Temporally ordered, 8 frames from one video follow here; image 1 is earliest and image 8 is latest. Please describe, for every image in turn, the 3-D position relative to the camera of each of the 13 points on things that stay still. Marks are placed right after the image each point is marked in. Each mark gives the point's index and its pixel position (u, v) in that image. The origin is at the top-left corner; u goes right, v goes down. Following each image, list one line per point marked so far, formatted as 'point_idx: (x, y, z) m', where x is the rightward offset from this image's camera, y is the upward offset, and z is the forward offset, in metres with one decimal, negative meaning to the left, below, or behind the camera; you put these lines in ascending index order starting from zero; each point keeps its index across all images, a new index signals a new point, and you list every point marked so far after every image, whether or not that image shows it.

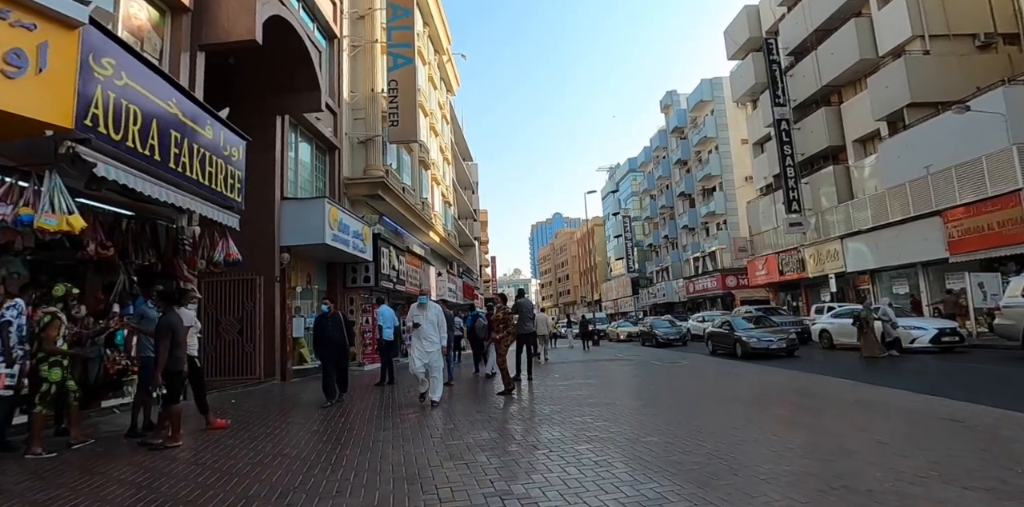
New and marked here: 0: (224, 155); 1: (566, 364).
0: (-5.1, +1.7, +9.3) m
1: (+1.7, -3.5, +16.7) m
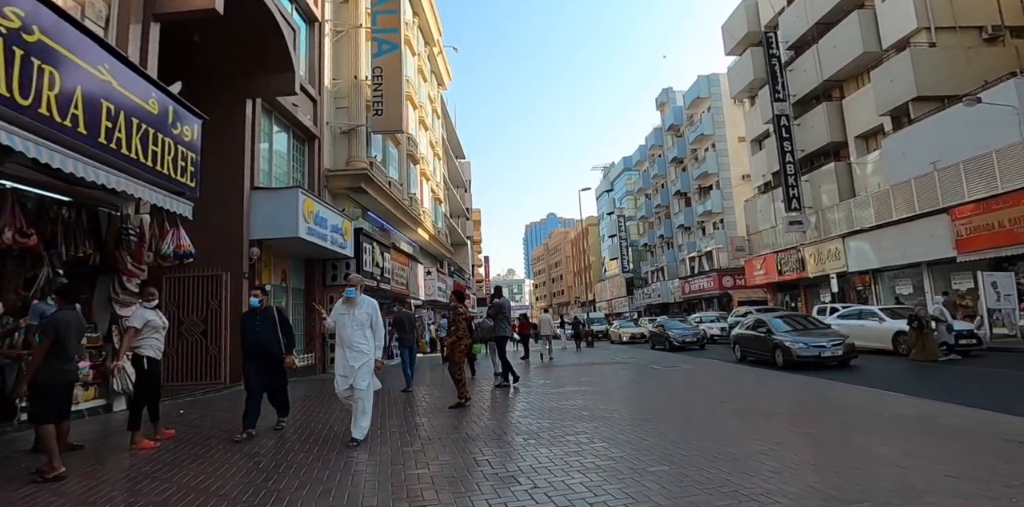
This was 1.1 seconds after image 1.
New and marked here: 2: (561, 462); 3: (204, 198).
0: (-5.3, +1.9, +8.3) m
1: (+1.4, -3.4, +15.8) m
2: (+0.4, -1.7, +4.4) m
3: (-7.5, +1.3, +12.6) m
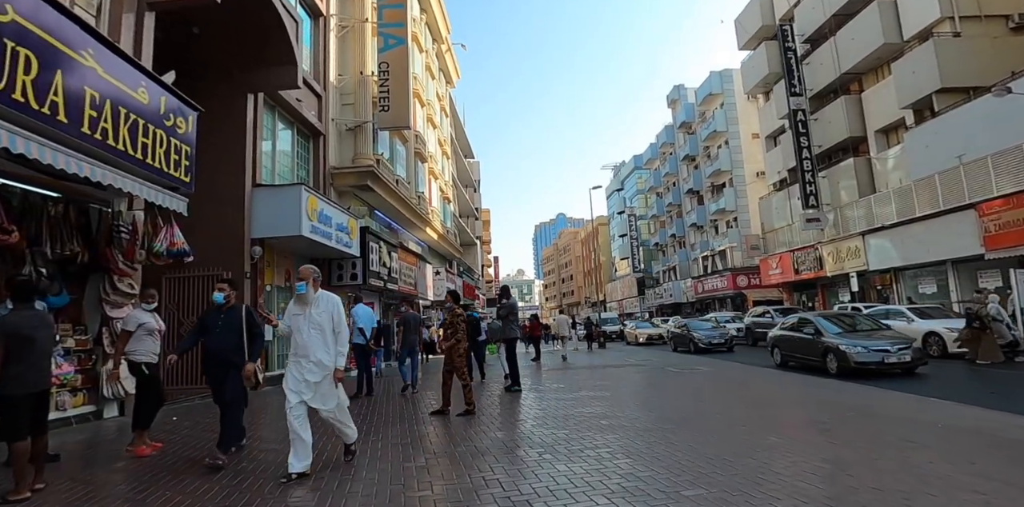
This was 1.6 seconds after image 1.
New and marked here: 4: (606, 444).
0: (-5.2, +1.9, +7.9) m
1: (+1.7, -3.3, +15.3) m
2: (+0.5, -1.7, +3.9) m
3: (-7.2, +1.3, +12.2) m
4: (+0.9, -1.9, +5.2) m
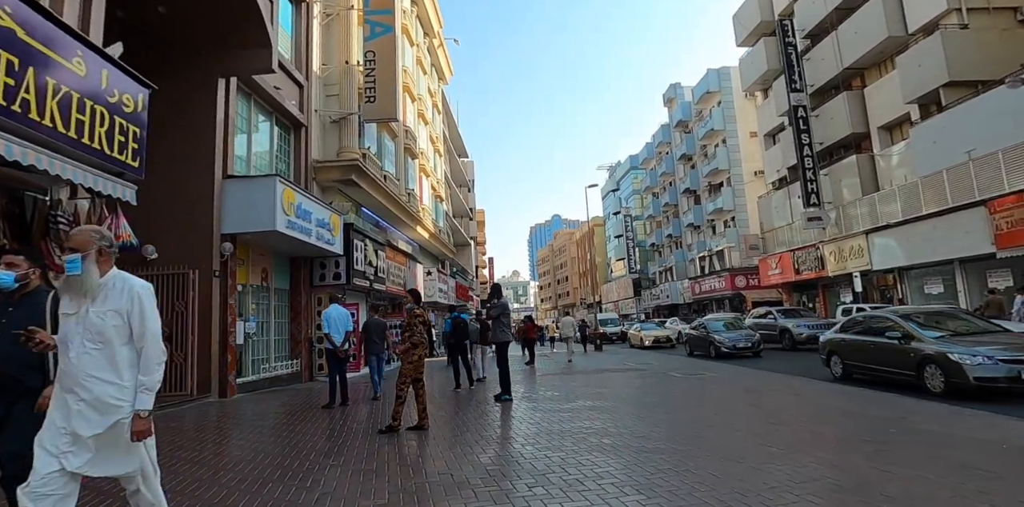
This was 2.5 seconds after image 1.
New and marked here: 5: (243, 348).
0: (-5.3, +2.0, +7.0) m
1: (+1.5, -3.3, +14.4) m
2: (+0.4, -1.6, +3.0) m
3: (-7.4, +1.4, +11.3) m
4: (+0.8, -1.8, +4.3) m
5: (-6.2, -2.1, +12.1) m
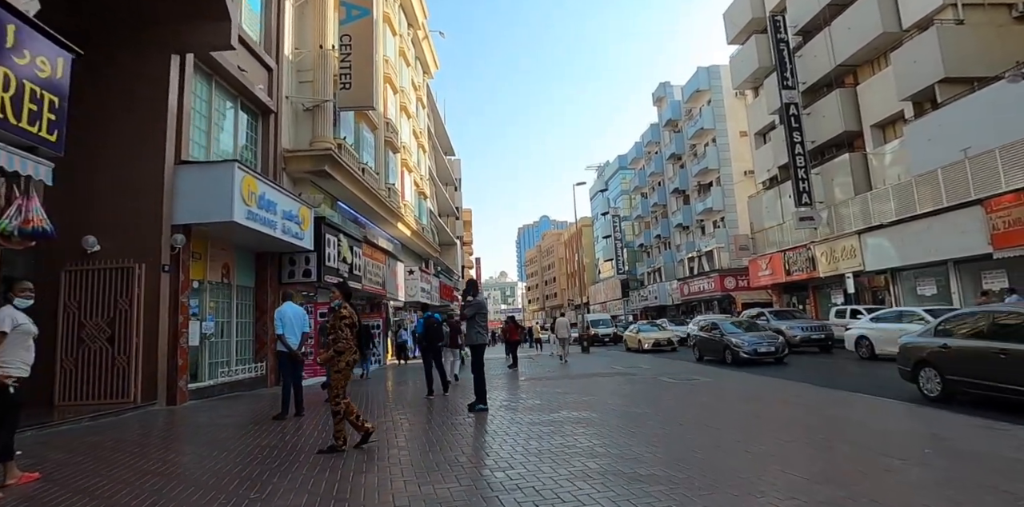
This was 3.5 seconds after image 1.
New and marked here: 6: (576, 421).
0: (-5.6, +2.1, +6.0) m
1: (+1.0, -3.2, +13.6) m
2: (+0.2, -1.5, +2.2) m
3: (-7.8, +1.5, +10.3) m
4: (+0.6, -1.7, +3.5) m
5: (-6.6, -2.0, +11.1) m
6: (+0.8, -2.1, +6.8) m
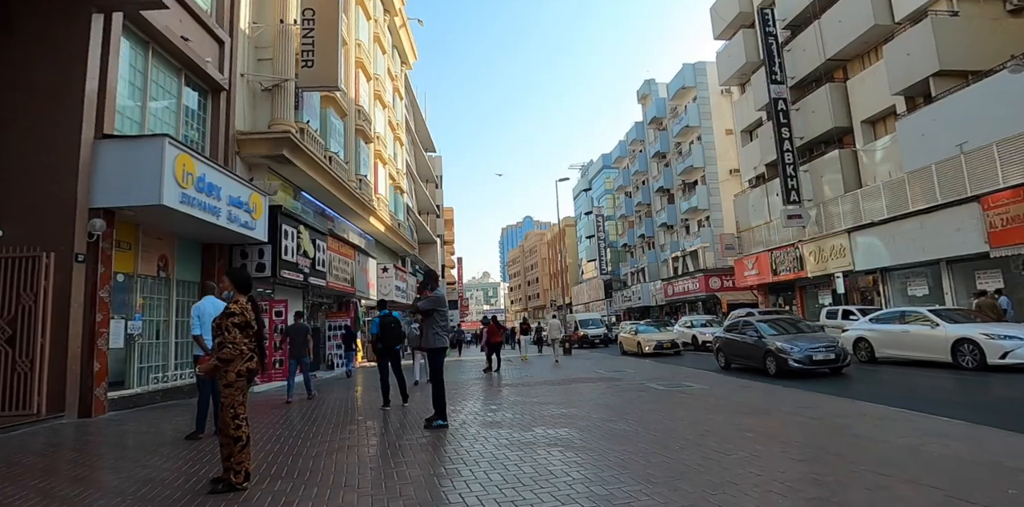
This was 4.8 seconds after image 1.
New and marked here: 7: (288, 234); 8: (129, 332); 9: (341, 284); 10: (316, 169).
0: (-5.9, +2.3, +4.7) m
1: (+0.4, -3.0, +12.4) m
2: (-0.1, -1.3, +1.0) m
3: (-8.3, +1.7, +8.8) m
4: (+0.3, -1.5, +2.3) m
5: (-7.1, -1.8, +9.7) m
6: (+0.4, -2.0, +5.6) m
7: (-5.8, +0.5, +13.9) m
8: (-7.1, -1.5, +9.8) m
9: (-5.9, -1.0, +18.2) m
10: (-5.9, +2.5, +16.0) m
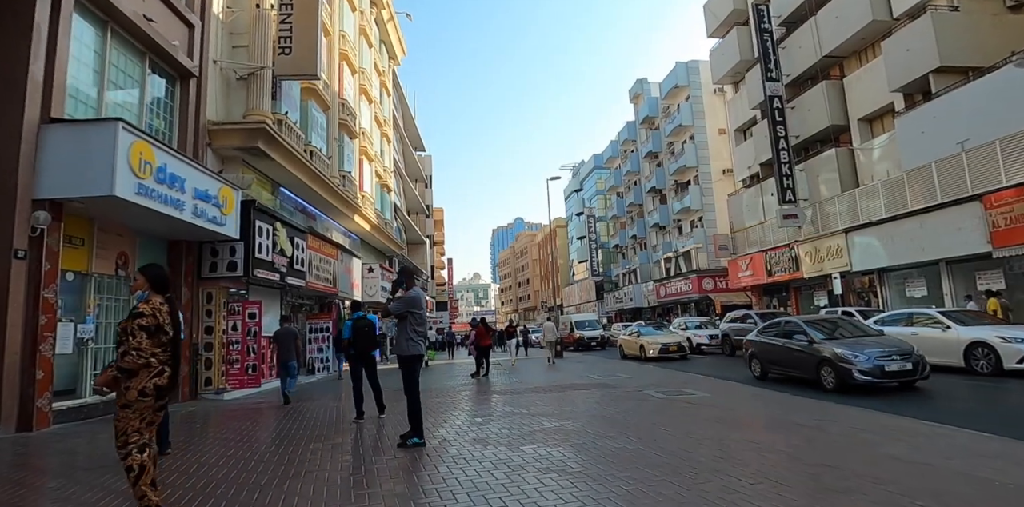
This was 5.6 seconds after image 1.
0: (-6.0, +2.4, +3.8) m
1: (+0.2, -3.0, +11.6) m
2: (-0.1, -1.2, +0.2) m
3: (-8.4, +1.8, +8.0) m
4: (+0.2, -1.4, +1.5) m
5: (-7.3, -1.7, +8.8) m
6: (+0.3, -1.9, +4.8) m
7: (-6.1, +0.5, +13.0) m
8: (-7.3, -1.4, +9.0) m
9: (-6.2, -1.0, +17.4) m
10: (-6.2, +2.6, +15.2) m
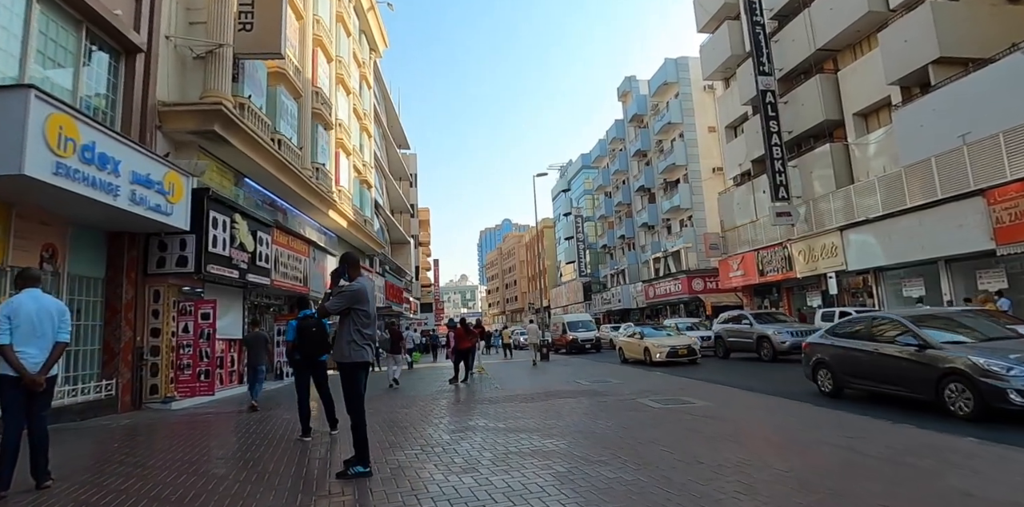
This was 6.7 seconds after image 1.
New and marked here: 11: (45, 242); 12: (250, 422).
0: (-6.2, +2.6, +2.7) m
1: (-0.2, -2.9, +10.6) m
2: (-0.2, -1.1, -0.8) m
3: (-8.7, +2.0, +6.7) m
4: (+0.1, -1.3, +0.5) m
5: (-7.6, -1.6, +7.6) m
6: (+0.1, -1.8, +3.8) m
7: (-6.5, +0.7, +11.8) m
8: (-7.6, -1.3, +7.8) m
9: (-6.7, -0.9, +16.2) m
10: (-6.7, +2.7, +14.0) m
11: (-7.8, +0.2, +8.9) m
12: (-4.9, -3.1, +9.9) m
